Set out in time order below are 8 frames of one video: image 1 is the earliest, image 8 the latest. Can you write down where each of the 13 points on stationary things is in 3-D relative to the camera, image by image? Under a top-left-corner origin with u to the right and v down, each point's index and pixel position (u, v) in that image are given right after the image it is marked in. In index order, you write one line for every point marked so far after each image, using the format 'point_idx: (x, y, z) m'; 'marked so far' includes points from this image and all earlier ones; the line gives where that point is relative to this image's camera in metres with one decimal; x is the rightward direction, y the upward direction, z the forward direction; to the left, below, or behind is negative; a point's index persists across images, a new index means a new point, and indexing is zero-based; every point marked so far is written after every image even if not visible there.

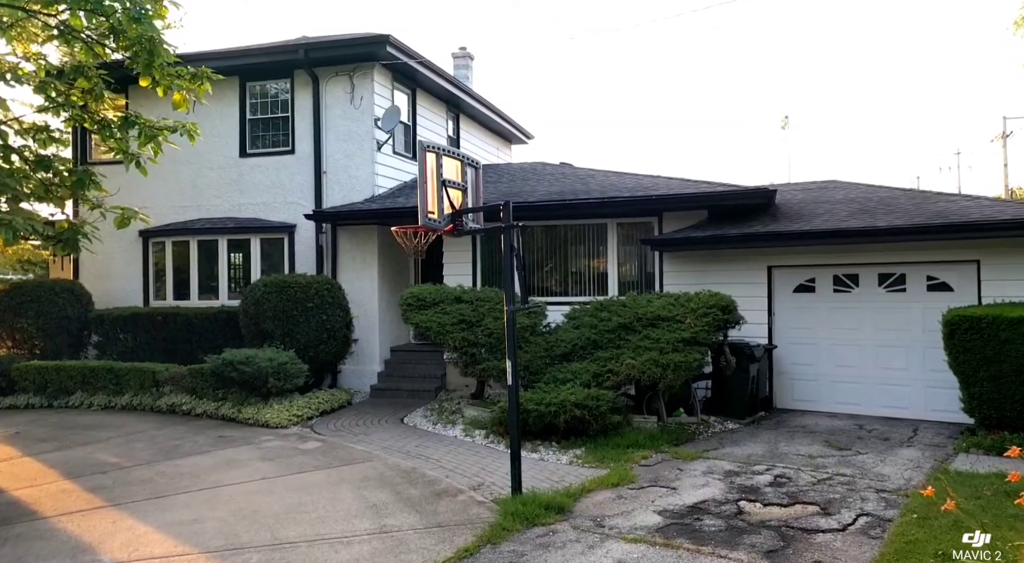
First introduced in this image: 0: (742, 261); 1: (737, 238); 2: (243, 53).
0: (+3.3, +0.3, +11.4) m
1: (+3.0, +0.6, +10.8) m
2: (-4.6, +3.9, +13.5) m
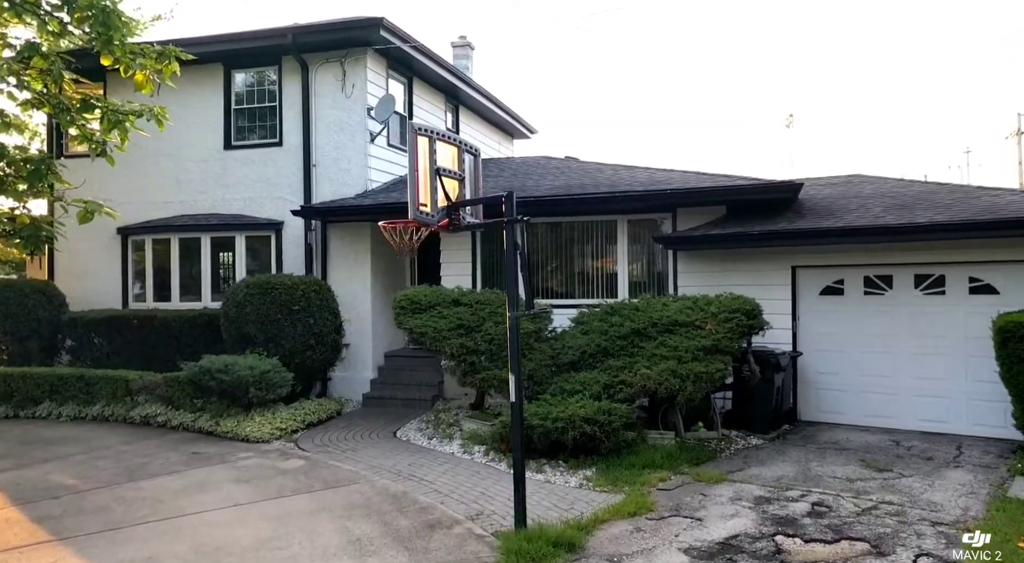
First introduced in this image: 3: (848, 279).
0: (+3.3, +0.3, +10.5) m
1: (+3.1, +0.6, +9.9) m
2: (-4.5, +3.8, +12.6) m
3: (+4.2, 0.0, +10.1) m
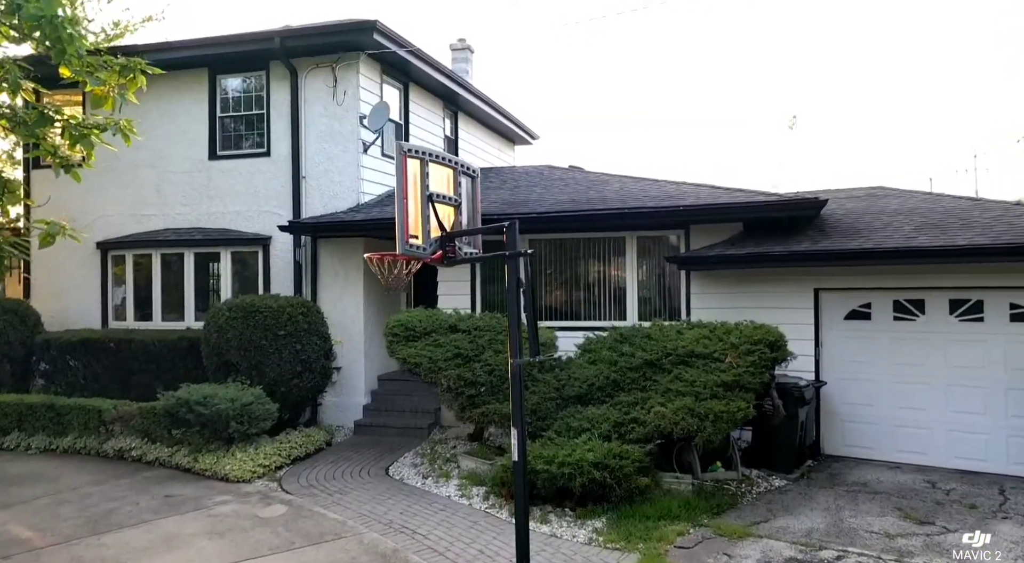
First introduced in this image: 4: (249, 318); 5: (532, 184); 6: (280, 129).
0: (+3.3, 0.0, +9.8) m
1: (+3.1, +0.3, +9.1) m
2: (-4.5, +3.6, +11.9) m
3: (+4.3, -0.2, +9.4) m
4: (-3.3, -0.5, +9.9) m
5: (+0.3, +1.5, +12.4) m
6: (-3.5, +2.3, +12.1) m
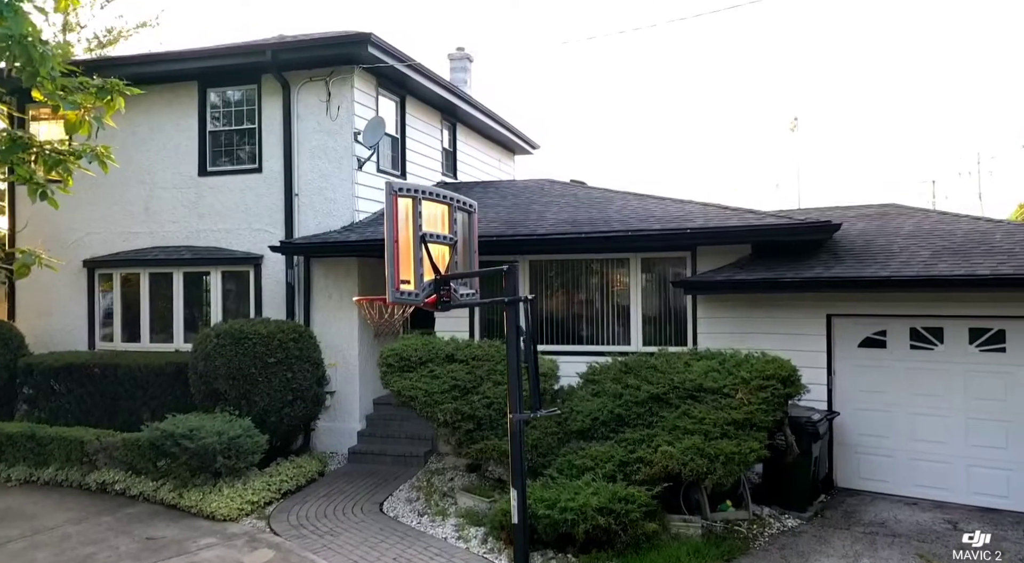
0: (+3.3, -0.3, +9.4) m
1: (+3.1, 0.0, +8.7) m
2: (-4.5, +3.3, +11.5) m
3: (+4.3, -0.5, +9.0) m
4: (-3.3, -0.8, +9.5) m
5: (+0.3, +1.2, +12.0) m
6: (-3.5, +2.0, +11.7) m
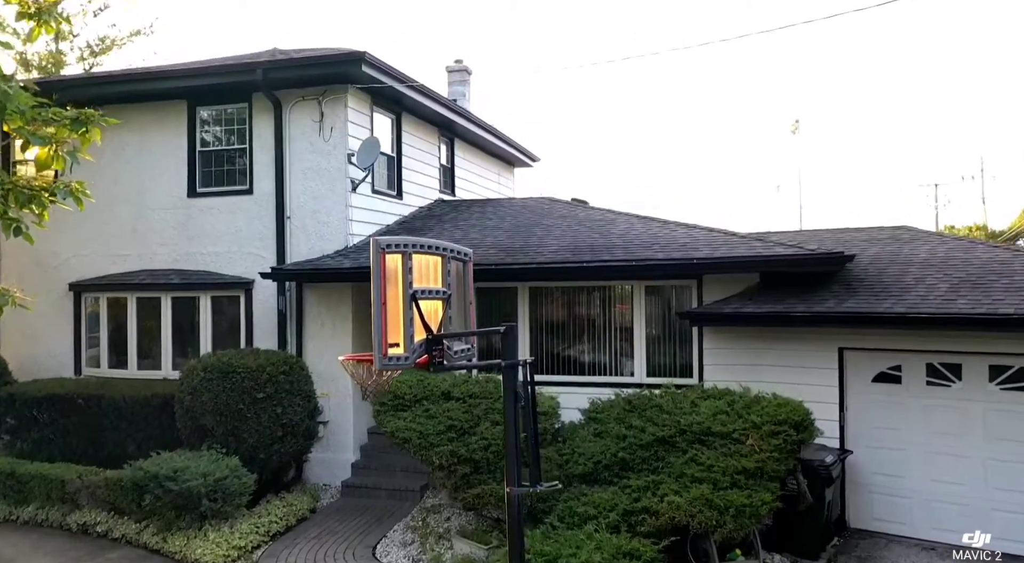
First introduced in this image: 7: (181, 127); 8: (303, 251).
0: (+3.3, -0.7, +9.0) m
1: (+3.1, -0.4, +8.4) m
2: (-4.5, +2.9, +11.1) m
3: (+4.2, -0.9, +8.6) m
4: (-3.3, -1.1, +9.2) m
5: (+0.3, +0.9, +11.6) m
6: (-3.5, +1.7, +11.3) m
7: (-4.8, +2.2, +11.7) m
8: (-2.9, +0.4, +11.2) m
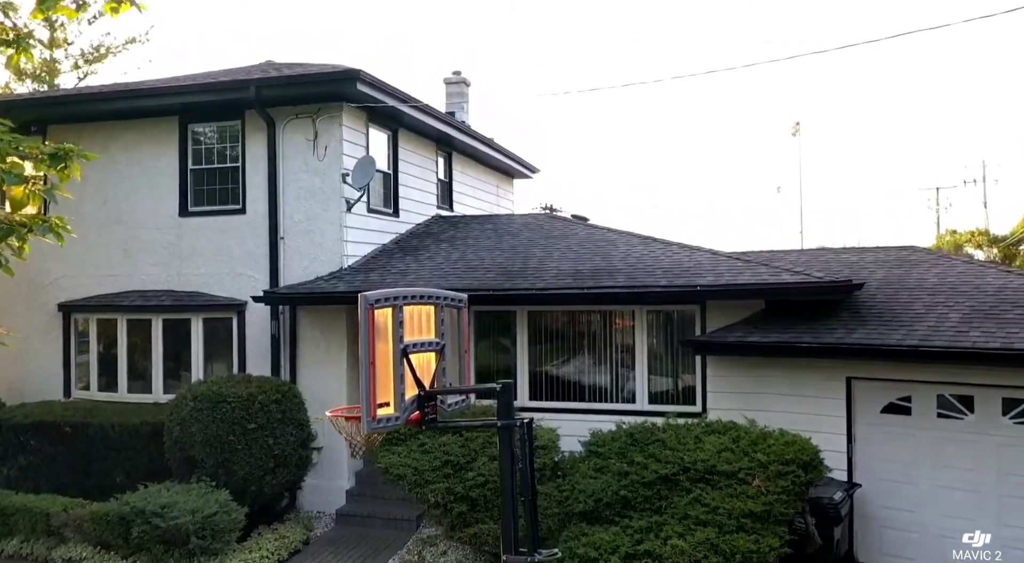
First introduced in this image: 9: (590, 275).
0: (+3.3, -1.0, +8.8) m
1: (+3.0, -0.7, +8.1) m
2: (-4.5, +2.6, +10.8) m
3: (+4.2, -1.2, +8.3) m
4: (-3.3, -1.4, +8.9) m
5: (+0.3, +0.6, +11.4) m
6: (-3.6, +1.4, +11.1) m
7: (-4.8, +1.9, +11.4) m
8: (-2.9, +0.1, +10.9) m
9: (+0.9, +0.1, +9.5) m
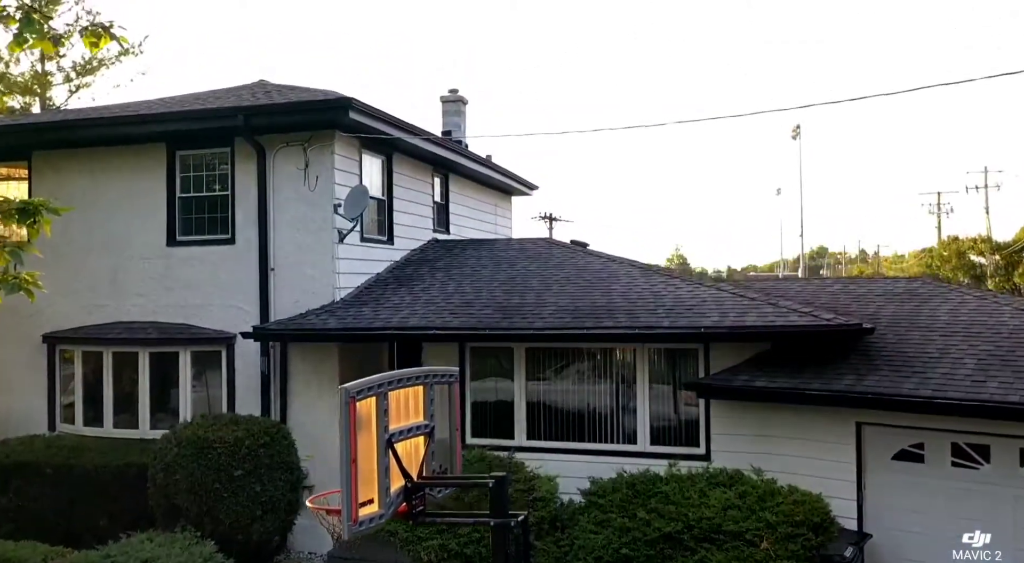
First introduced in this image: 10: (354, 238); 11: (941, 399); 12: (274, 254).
0: (+3.3, -1.4, +8.4) m
1: (+3.0, -1.1, +7.8) m
2: (-4.6, +2.2, +10.5) m
3: (+4.2, -1.6, +8.0) m
4: (-3.3, -1.9, +8.6) m
5: (+0.2, +0.1, +11.0) m
6: (-3.6, +0.9, +10.8) m
7: (-4.9, +1.5, +11.1) m
8: (-3.0, -0.3, +10.6) m
9: (+0.9, -0.4, +9.2) m
10: (-2.2, +0.6, +11.0) m
11: (+3.9, -1.0, +7.3) m
12: (-3.2, +0.4, +10.6) m
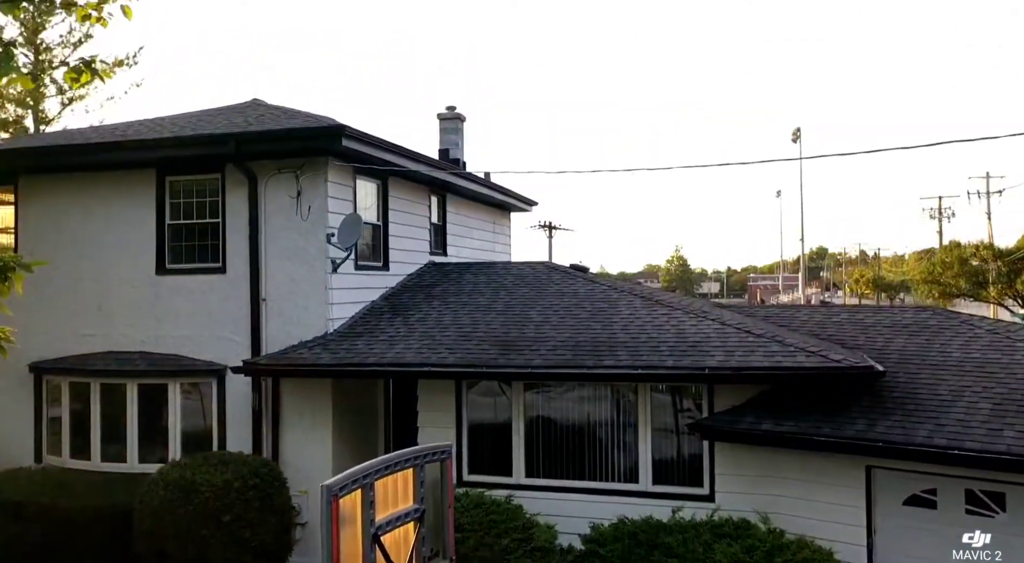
0: (+3.2, -1.8, +8.1) m
1: (+3.0, -1.5, +7.5) m
2: (-4.6, +1.8, +10.2) m
3: (+4.2, -2.0, +7.7) m
4: (-3.4, -2.3, +8.3) m
5: (+0.2, -0.3, +10.8) m
6: (-3.6, +0.5, +10.5) m
7: (-4.9, +1.1, +10.8) m
8: (-3.0, -0.7, +10.3) m
9: (+0.9, -0.8, +8.9) m
10: (-2.2, +0.2, +10.7) m
11: (+3.9, -1.4, +7.0) m
12: (-3.2, 0.0, +10.3) m
